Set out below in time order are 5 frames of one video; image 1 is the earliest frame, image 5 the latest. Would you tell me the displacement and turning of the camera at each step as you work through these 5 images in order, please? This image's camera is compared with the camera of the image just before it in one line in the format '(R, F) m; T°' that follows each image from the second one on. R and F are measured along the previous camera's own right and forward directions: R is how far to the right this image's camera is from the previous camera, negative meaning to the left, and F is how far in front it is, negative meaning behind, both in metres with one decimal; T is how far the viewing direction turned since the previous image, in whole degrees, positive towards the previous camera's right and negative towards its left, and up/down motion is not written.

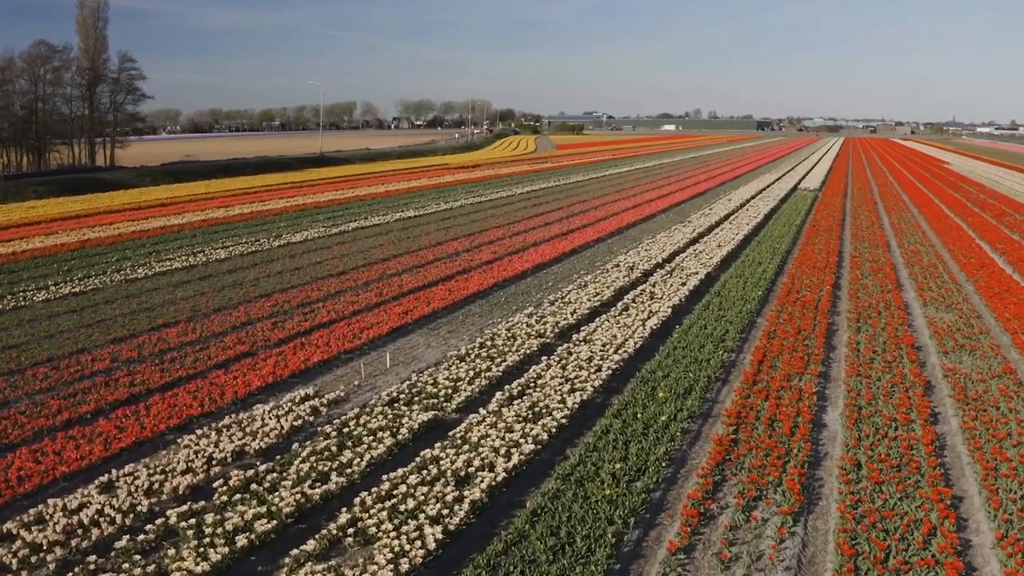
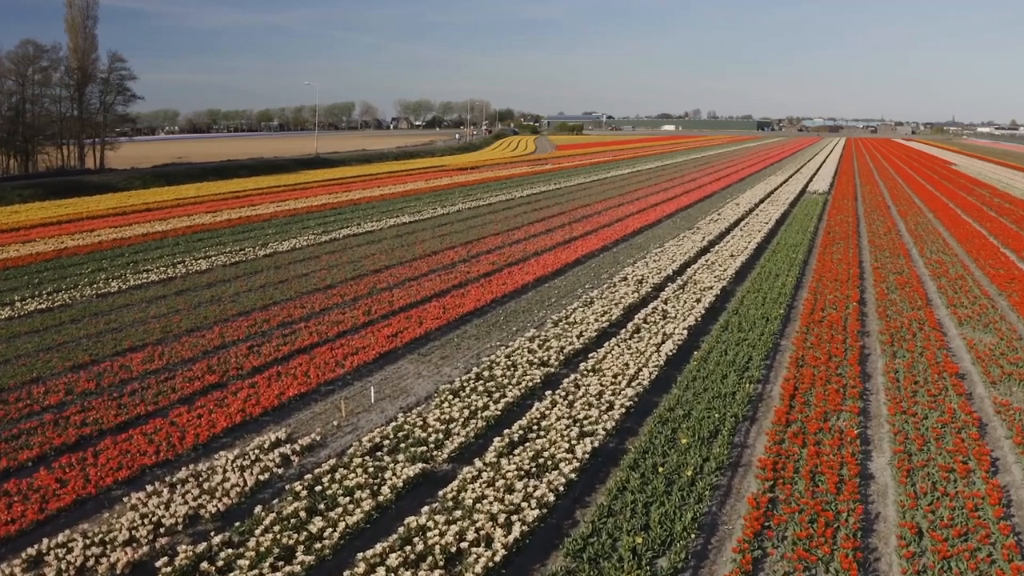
(0.0, +1.2) m; 0°
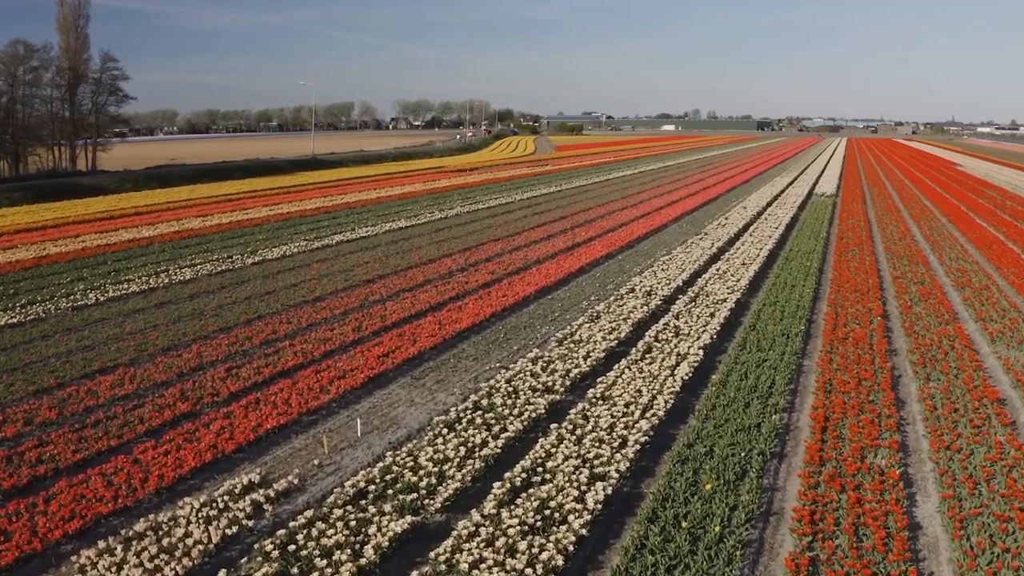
(0.0, +0.9) m; 0°
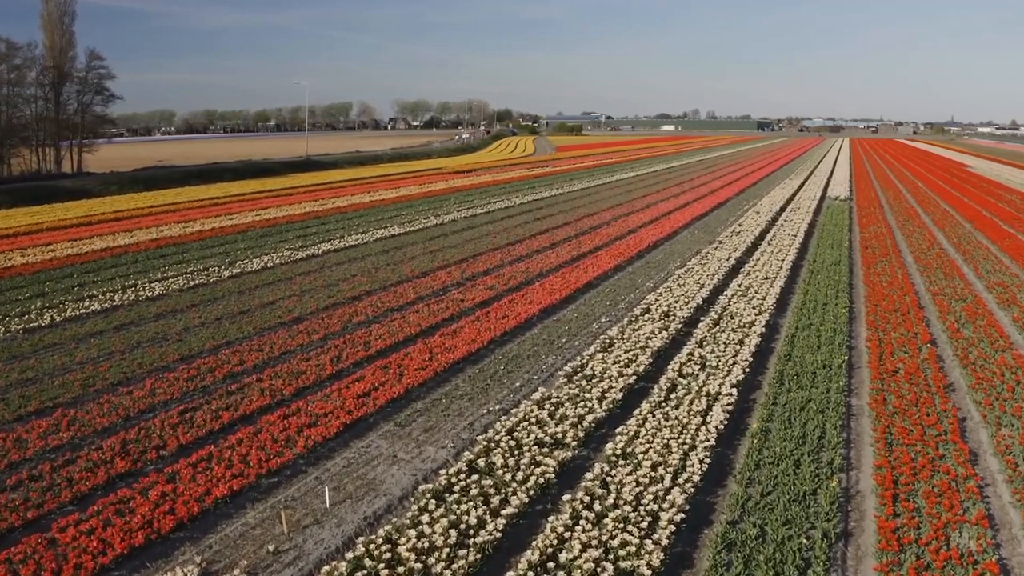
(0.0, +1.6) m; 0°
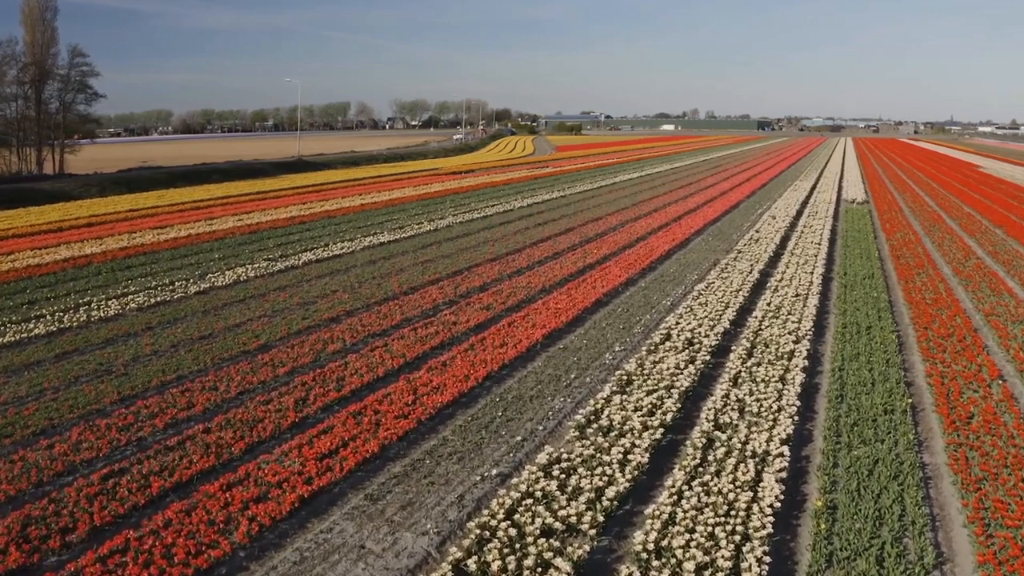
(0.0, +1.8) m; 0°
